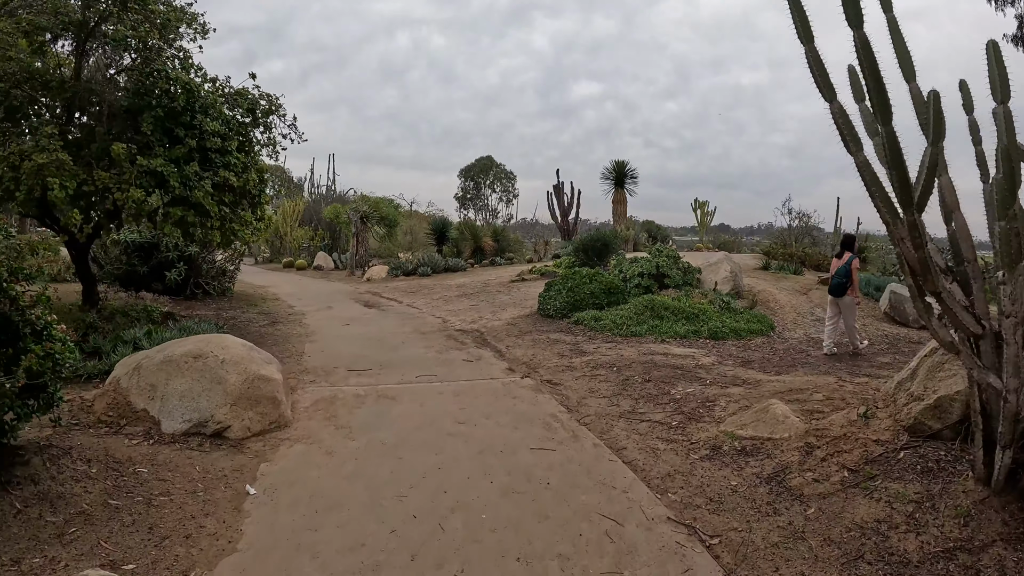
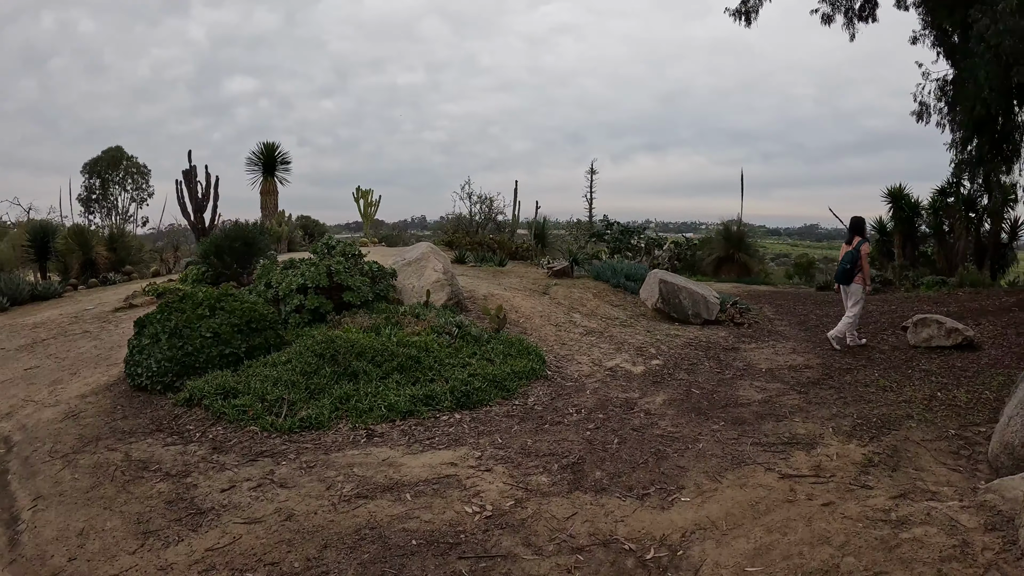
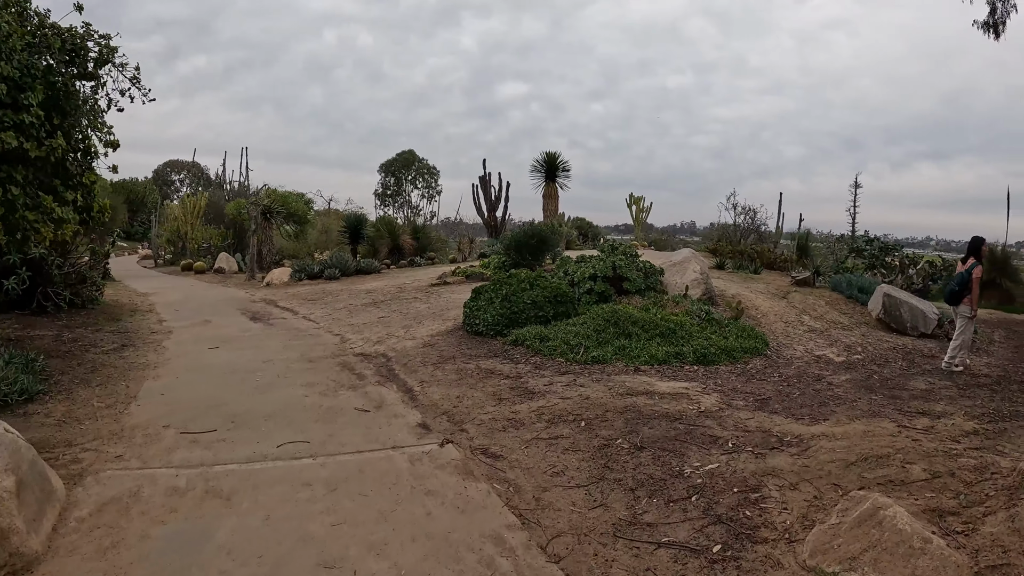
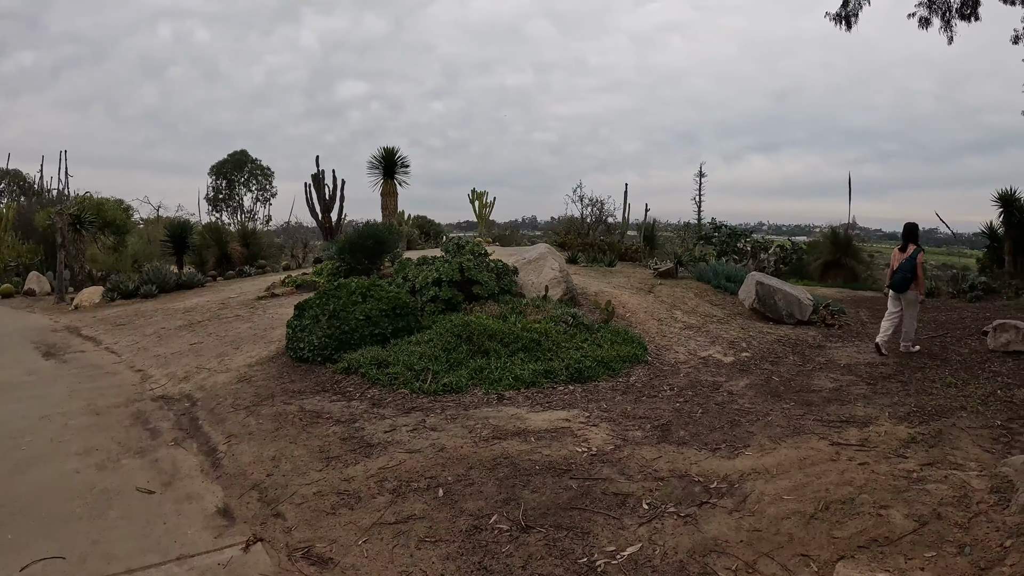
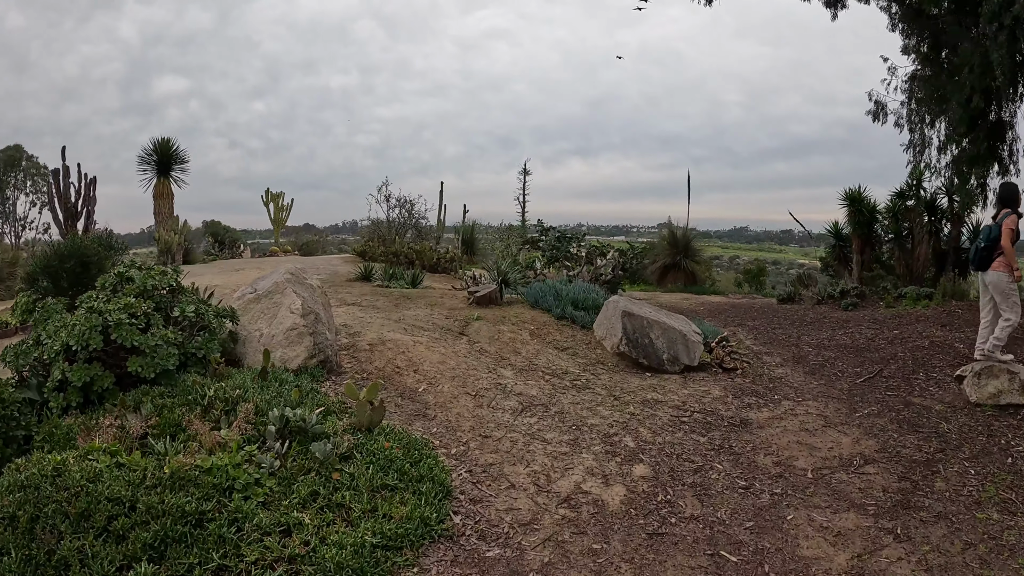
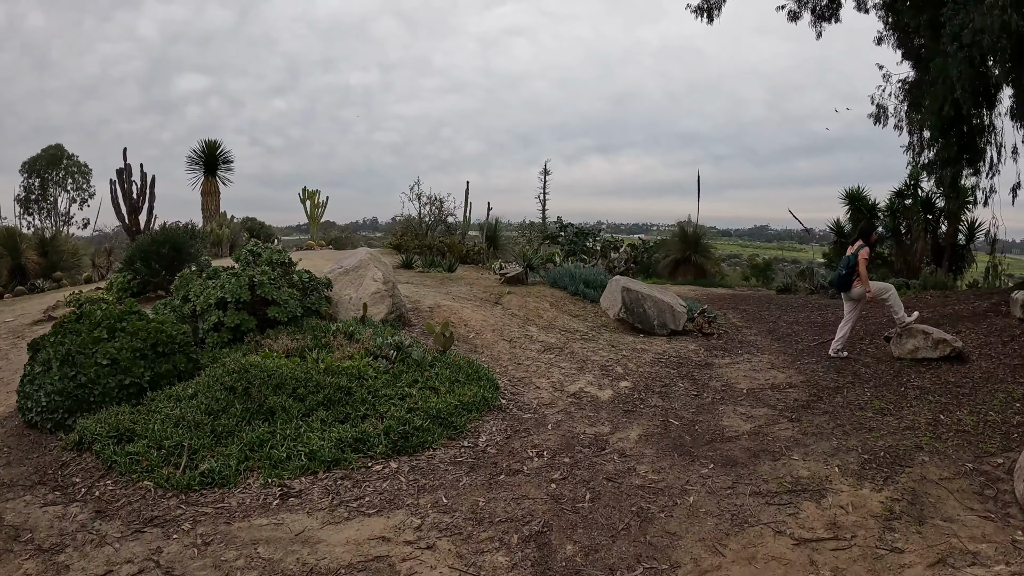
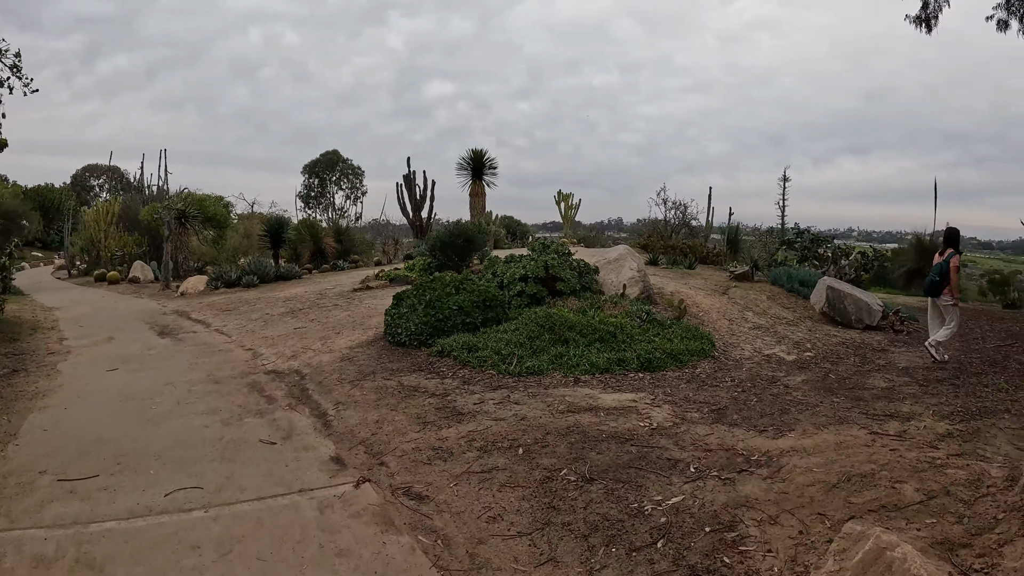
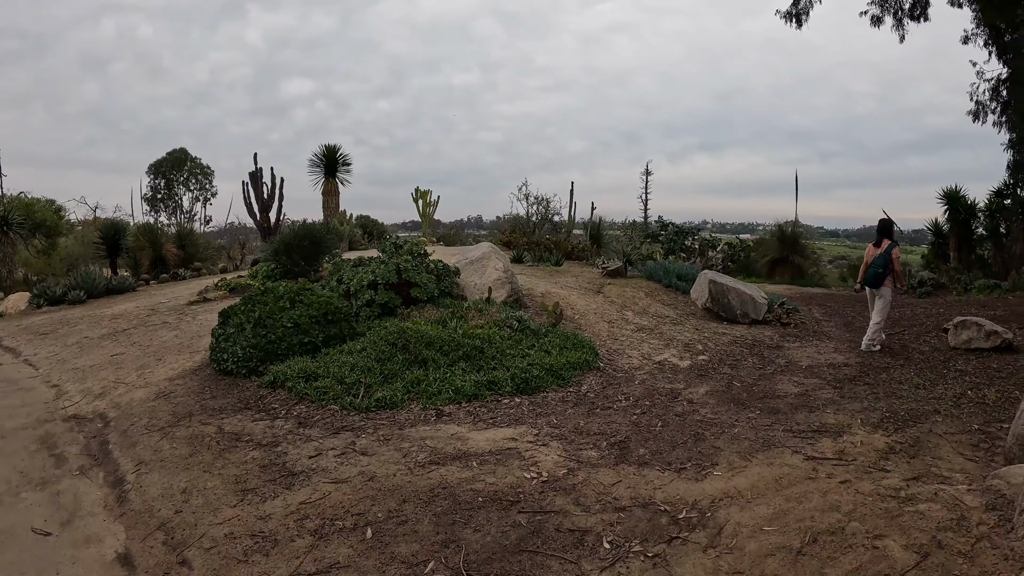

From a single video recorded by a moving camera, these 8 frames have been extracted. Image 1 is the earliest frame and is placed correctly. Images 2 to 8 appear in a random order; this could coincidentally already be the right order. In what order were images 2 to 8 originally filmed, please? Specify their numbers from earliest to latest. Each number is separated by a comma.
3, 7, 4, 8, 2, 6, 5
